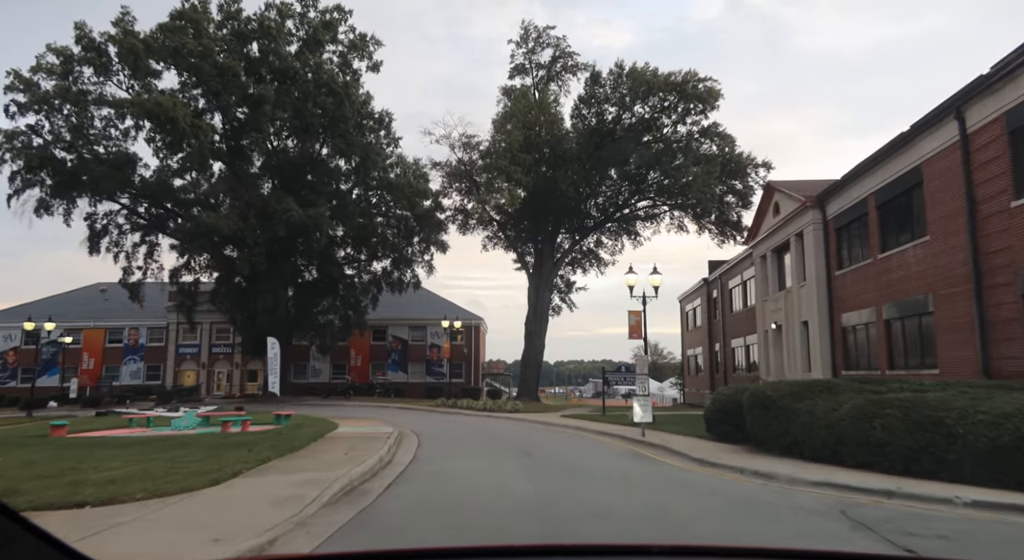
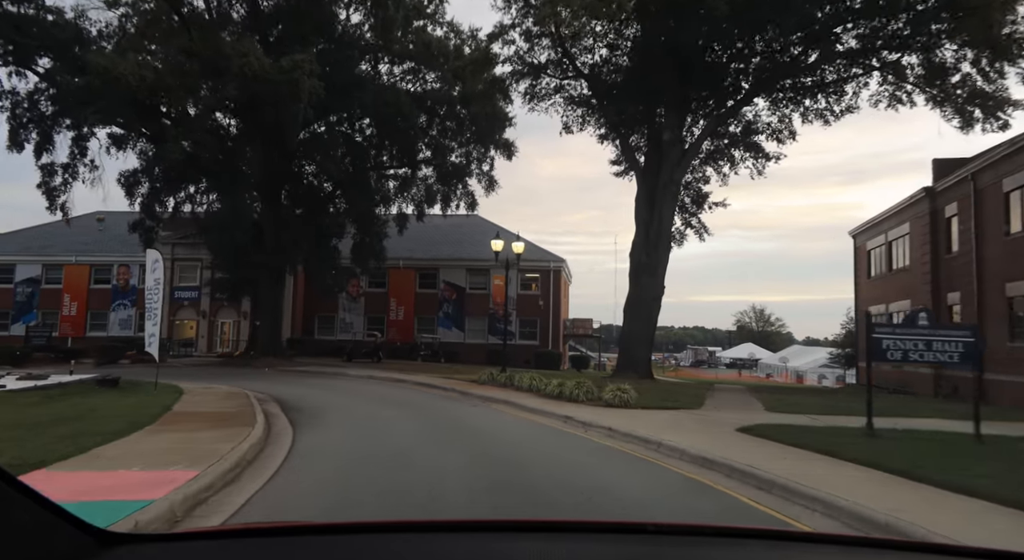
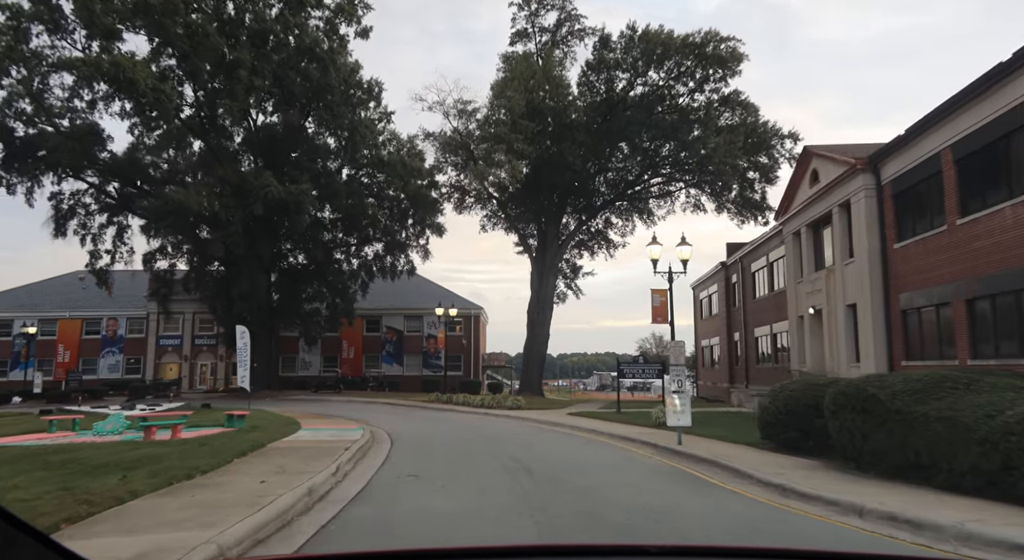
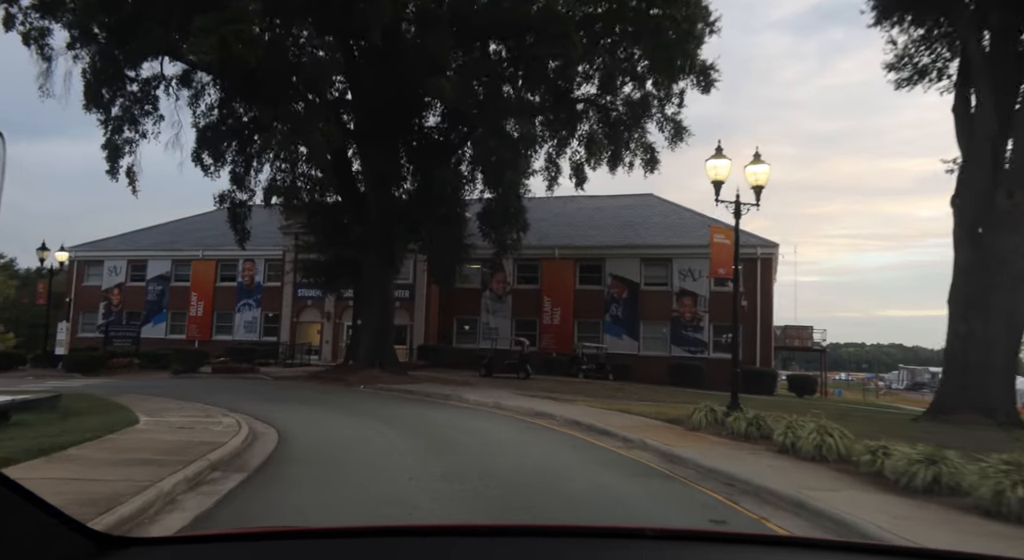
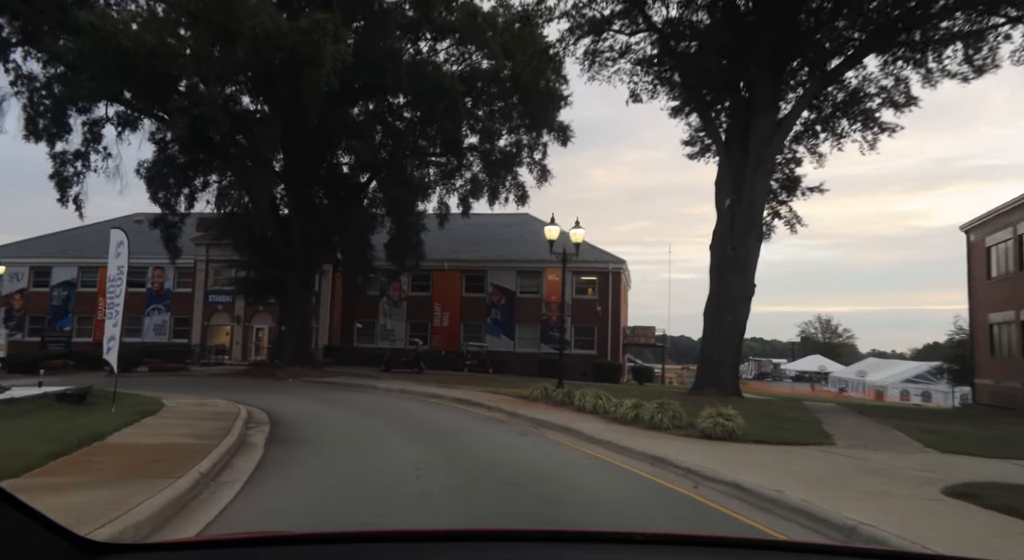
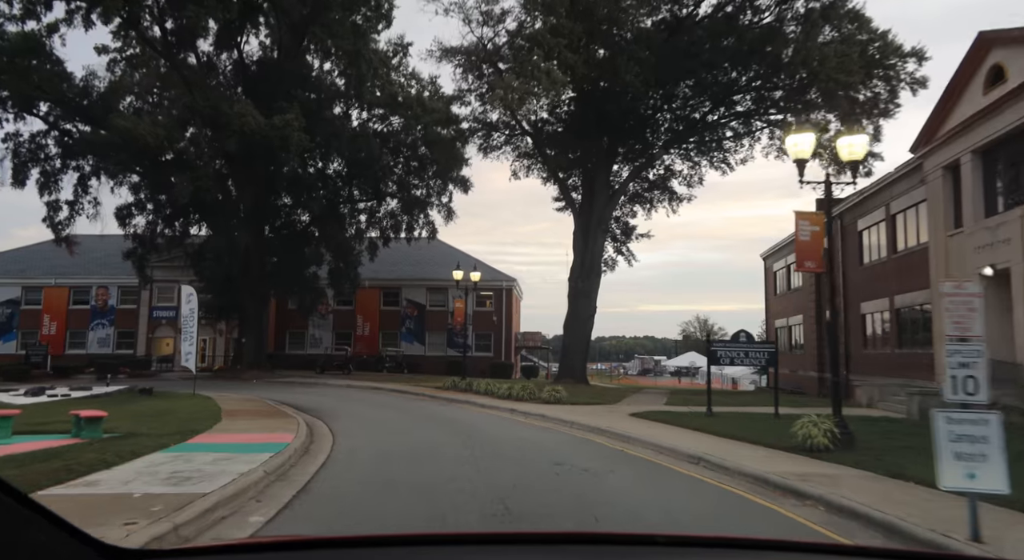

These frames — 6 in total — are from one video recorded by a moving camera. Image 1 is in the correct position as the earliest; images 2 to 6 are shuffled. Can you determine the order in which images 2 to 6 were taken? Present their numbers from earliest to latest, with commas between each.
3, 6, 2, 5, 4
